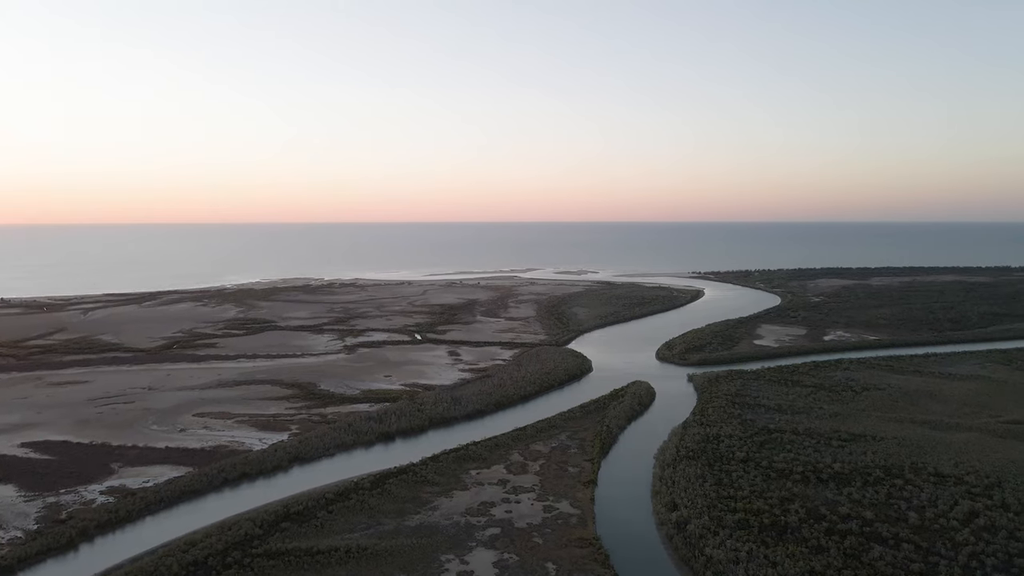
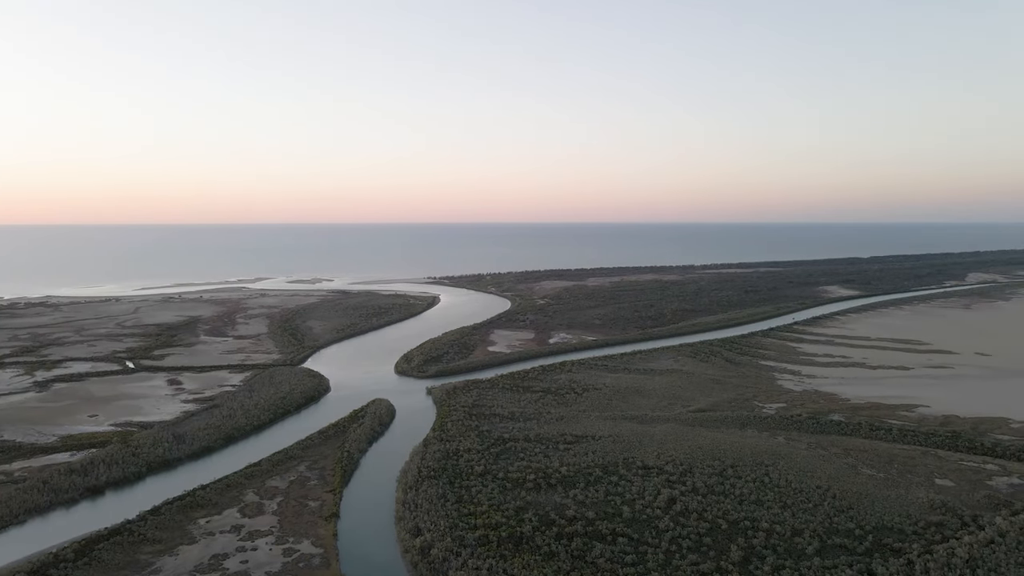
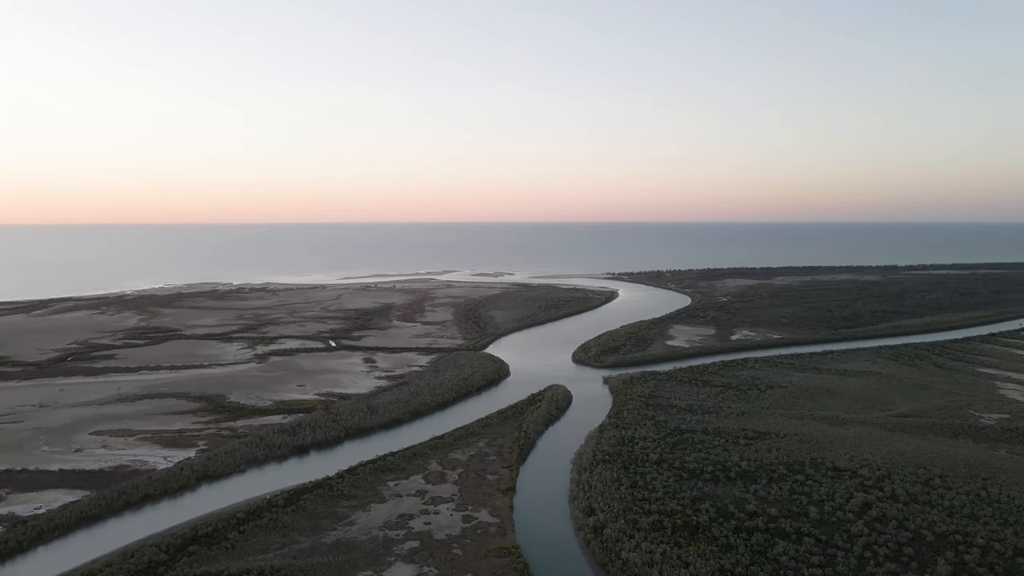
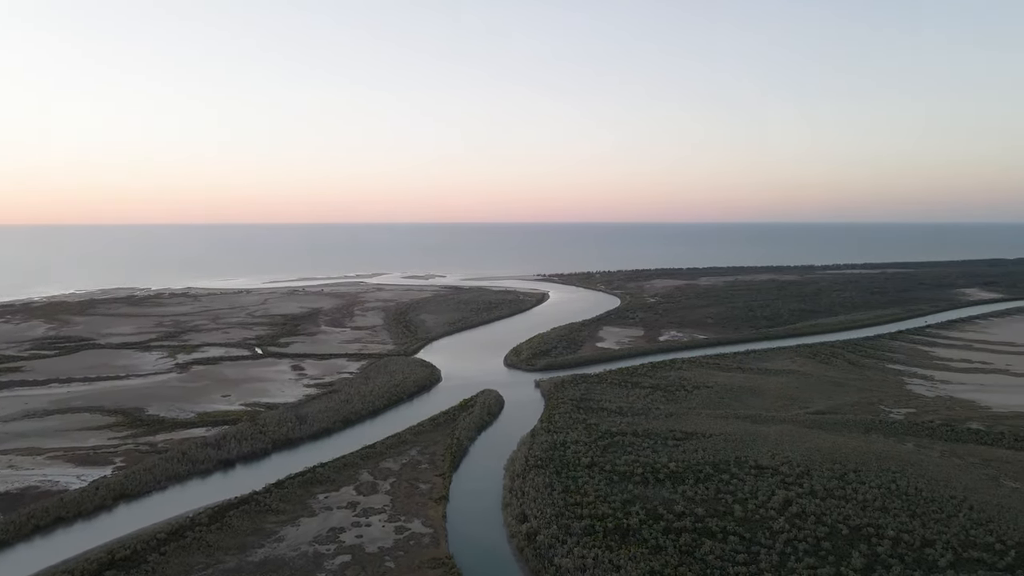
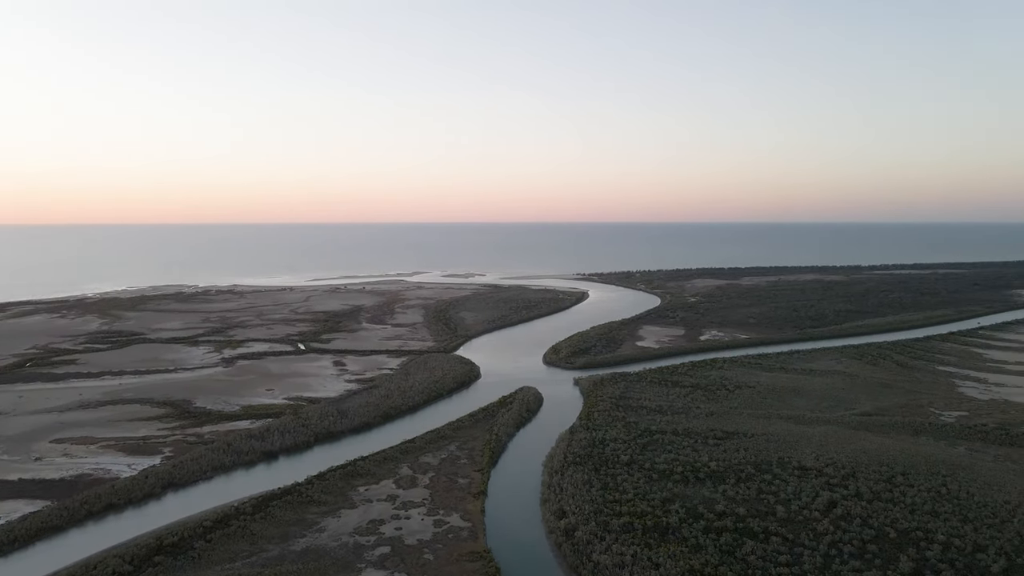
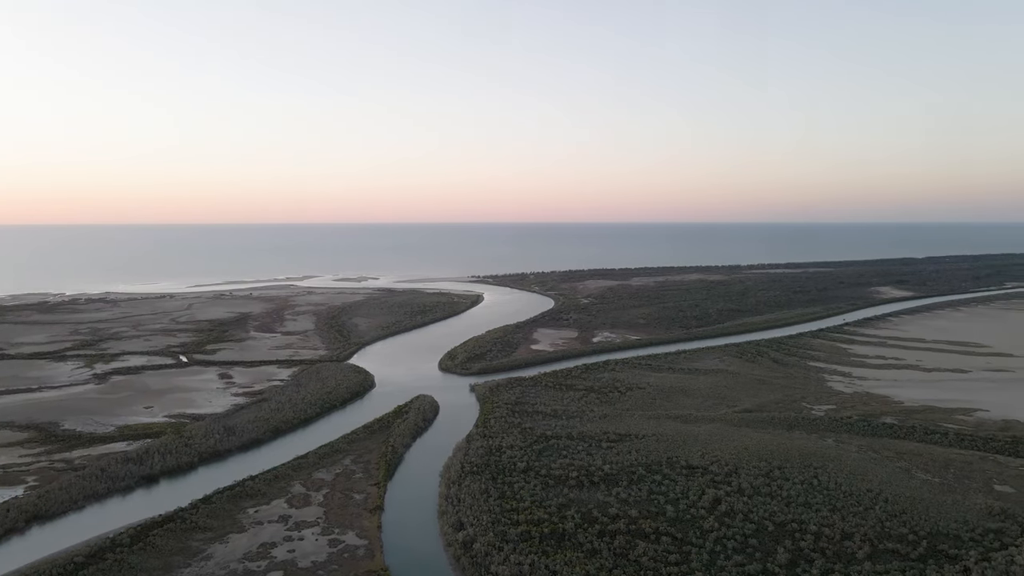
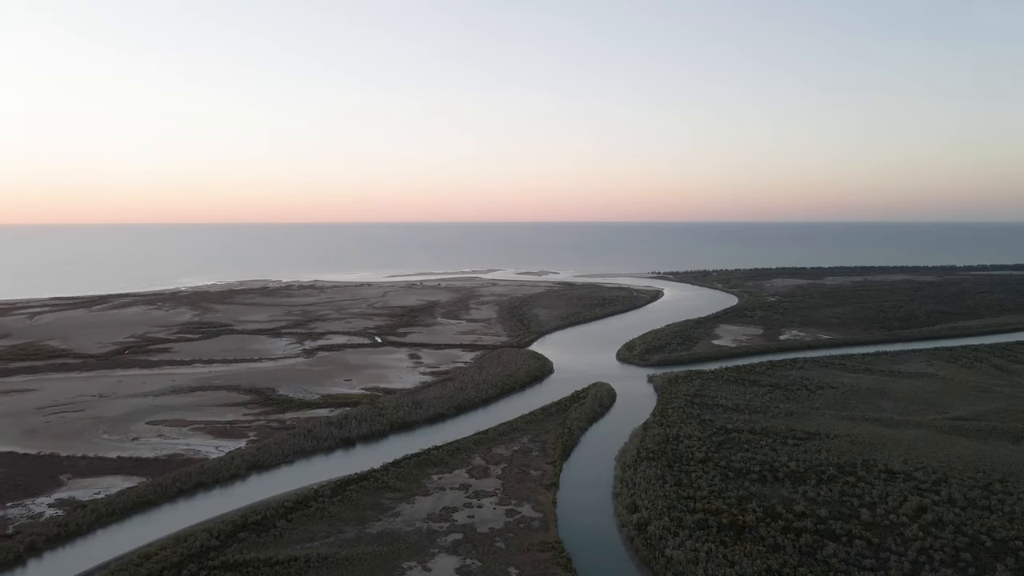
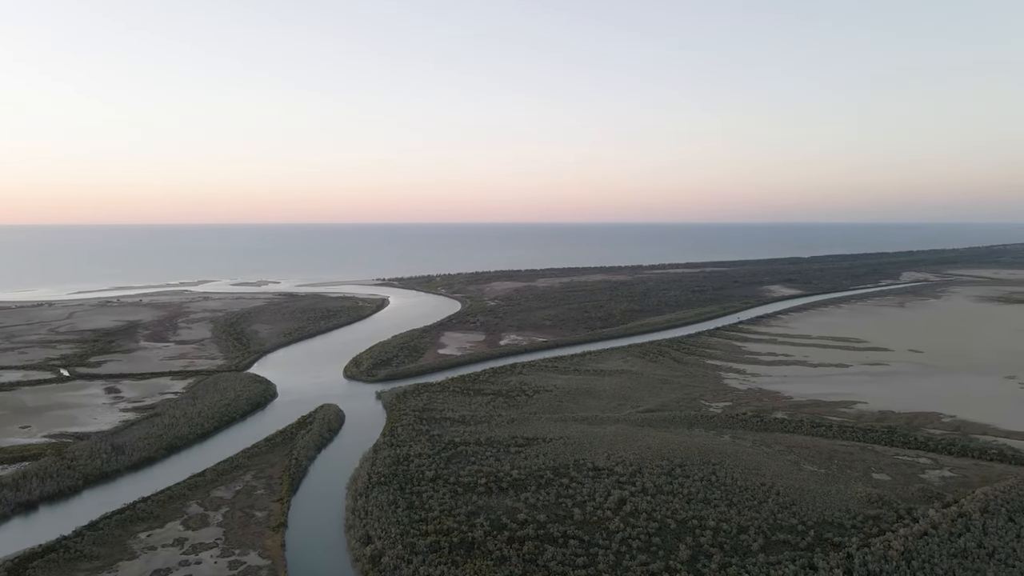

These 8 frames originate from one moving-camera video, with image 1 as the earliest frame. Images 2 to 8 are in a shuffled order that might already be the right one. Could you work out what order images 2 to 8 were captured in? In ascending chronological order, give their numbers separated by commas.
7, 3, 5, 4, 6, 2, 8
